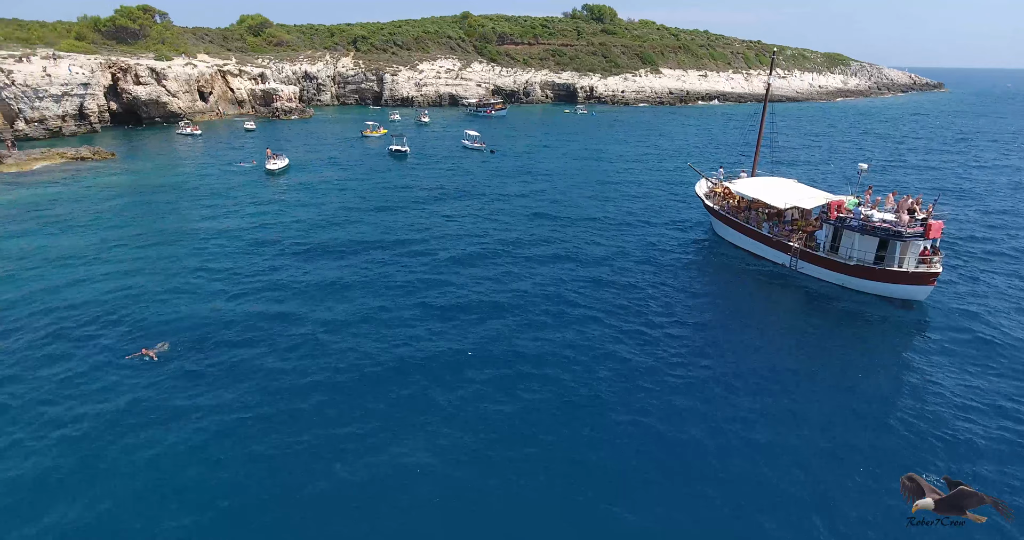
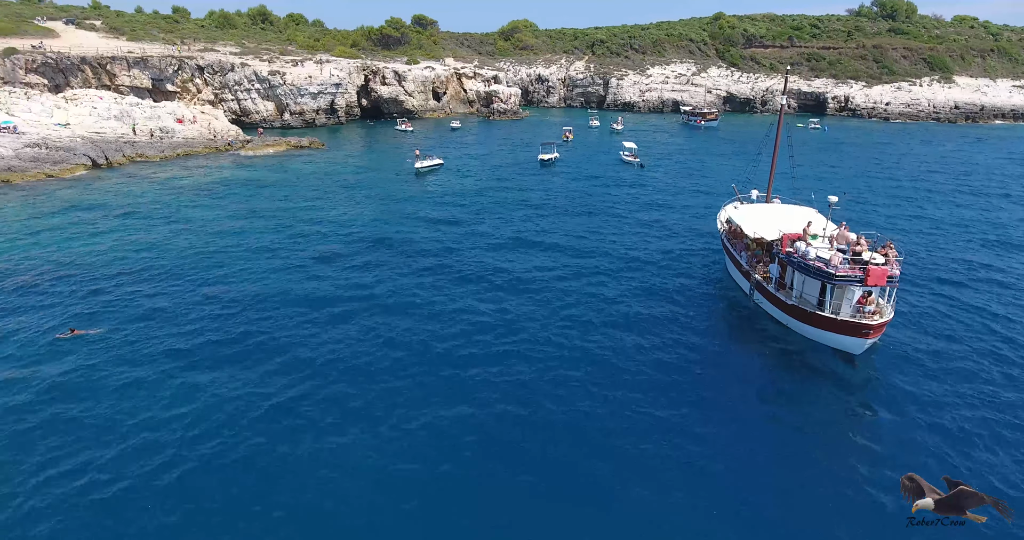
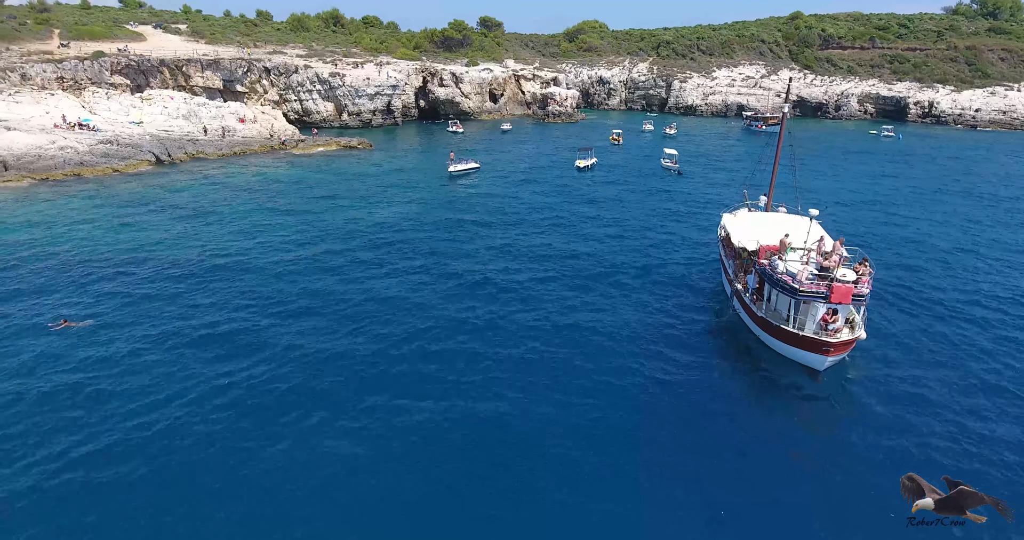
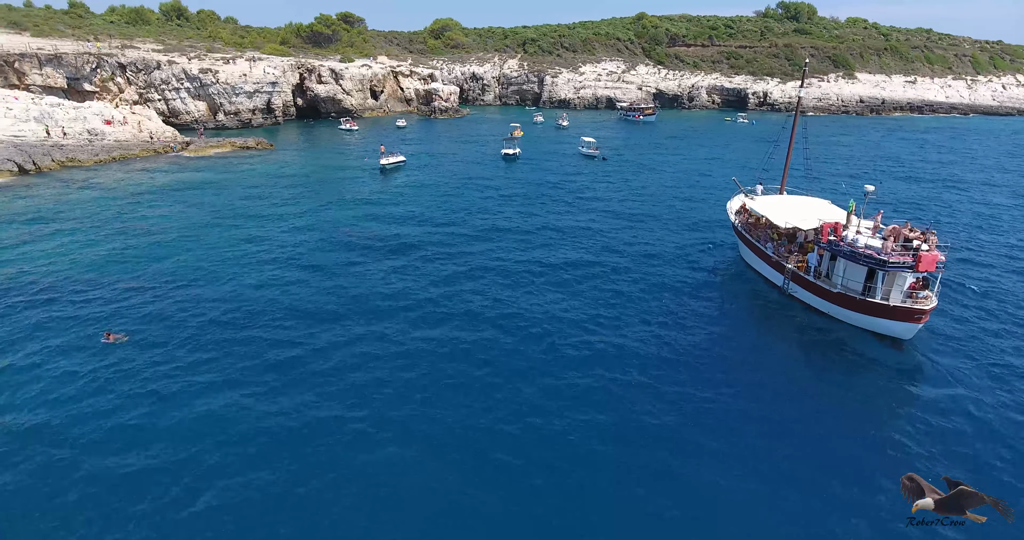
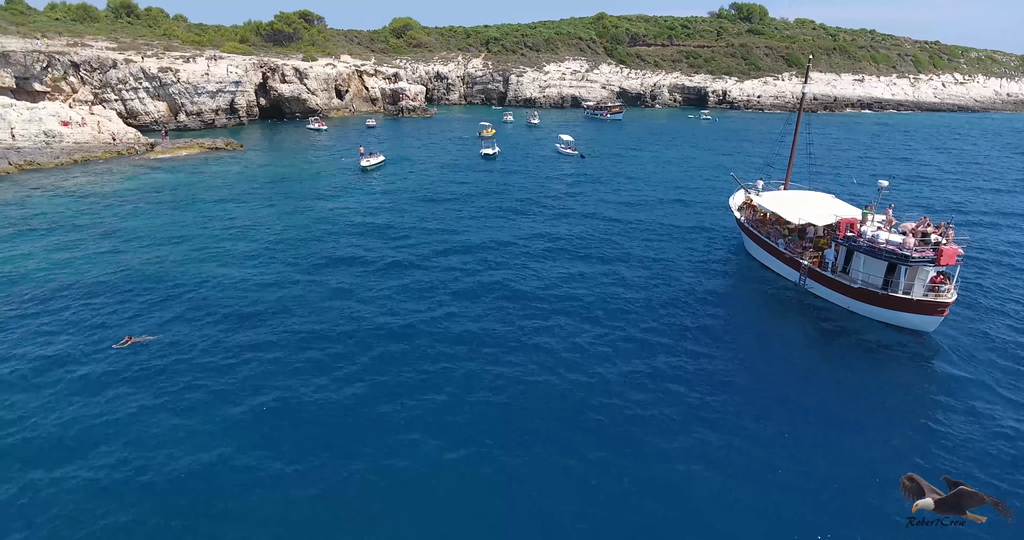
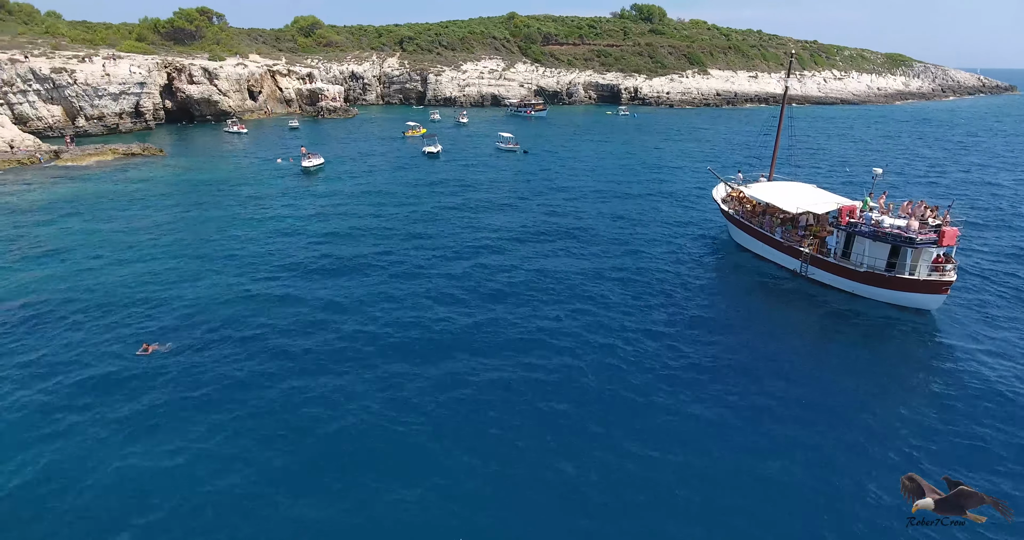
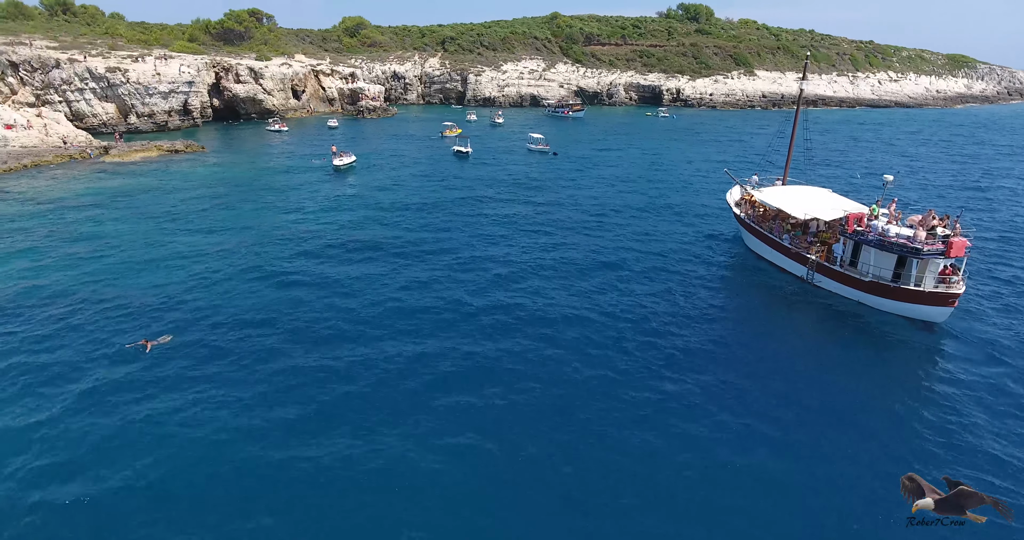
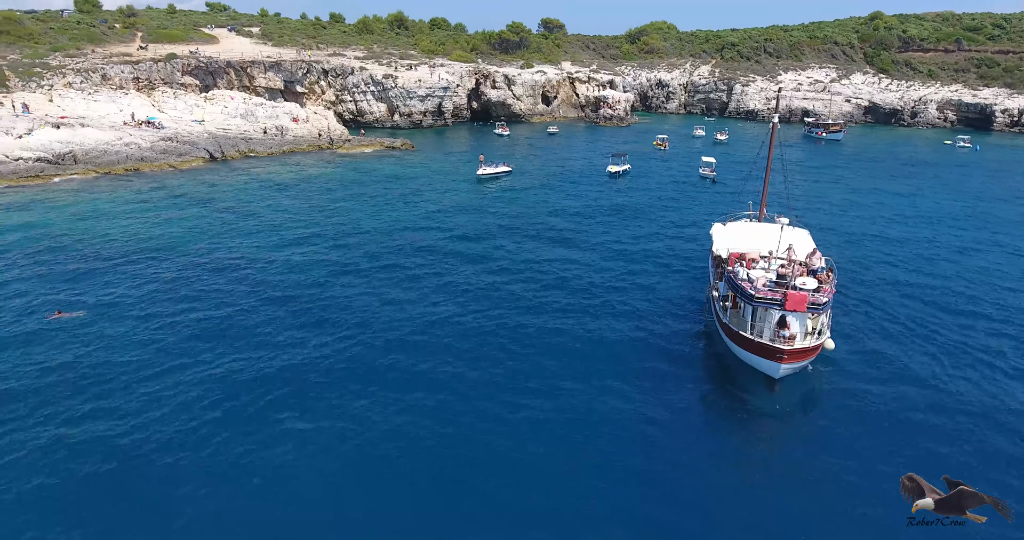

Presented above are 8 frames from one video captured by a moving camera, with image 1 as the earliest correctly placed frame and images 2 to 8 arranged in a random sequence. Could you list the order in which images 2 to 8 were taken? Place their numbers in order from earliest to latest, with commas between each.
6, 7, 5, 4, 2, 3, 8
